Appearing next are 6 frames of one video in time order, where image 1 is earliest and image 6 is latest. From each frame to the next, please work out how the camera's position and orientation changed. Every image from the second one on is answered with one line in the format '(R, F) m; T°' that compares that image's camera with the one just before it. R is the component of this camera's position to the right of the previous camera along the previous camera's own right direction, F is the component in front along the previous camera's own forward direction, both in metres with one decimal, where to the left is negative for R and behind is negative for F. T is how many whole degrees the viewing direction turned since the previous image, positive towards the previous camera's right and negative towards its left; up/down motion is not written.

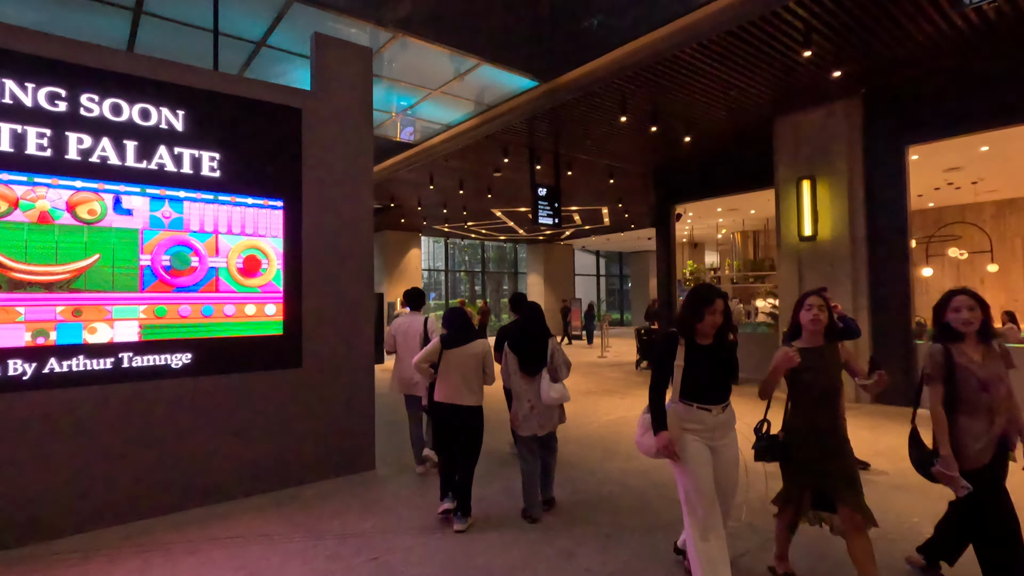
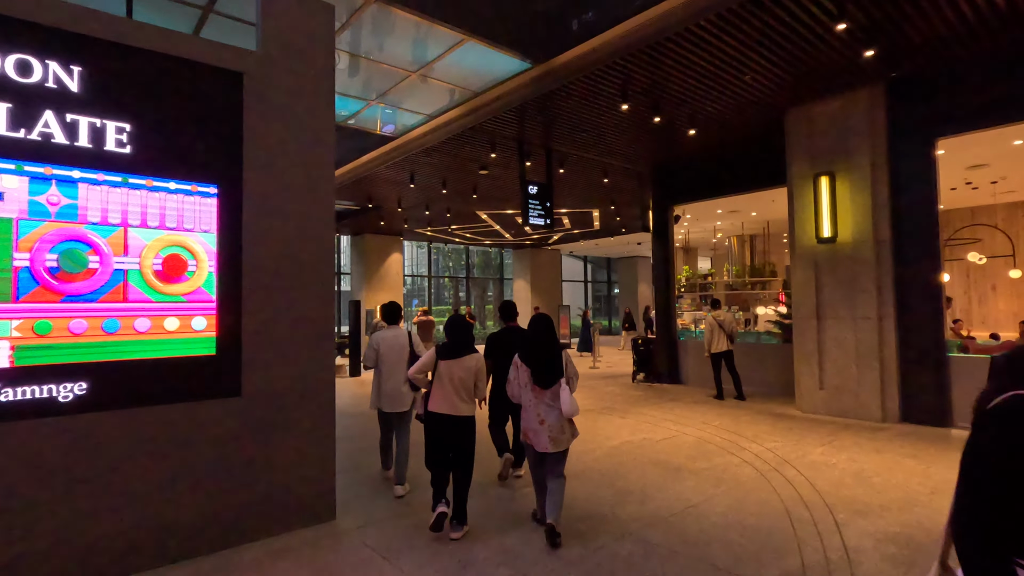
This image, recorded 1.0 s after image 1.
(-0.1, +0.8) m; +2°
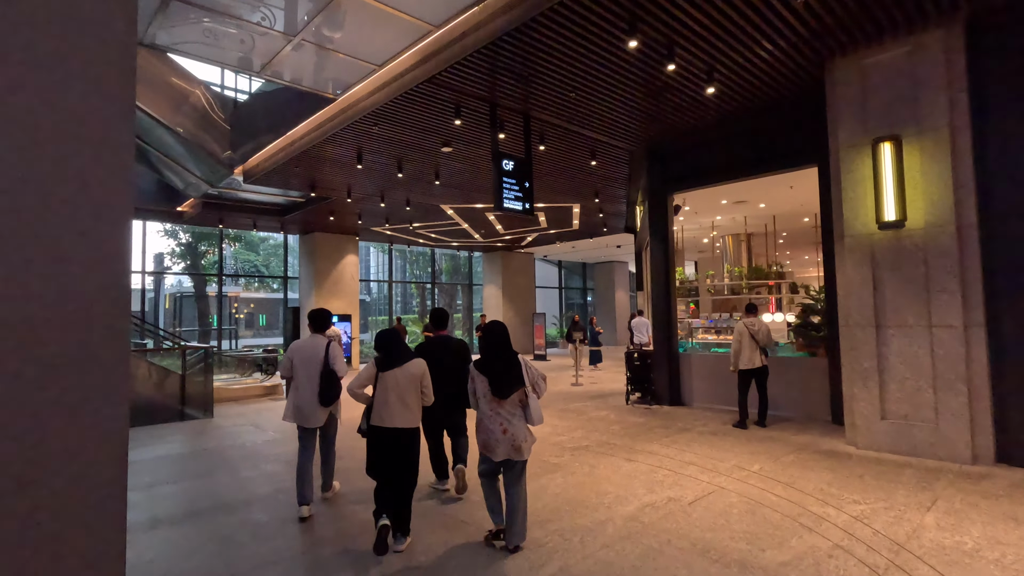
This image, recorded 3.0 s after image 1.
(0.0, +1.6) m; +3°
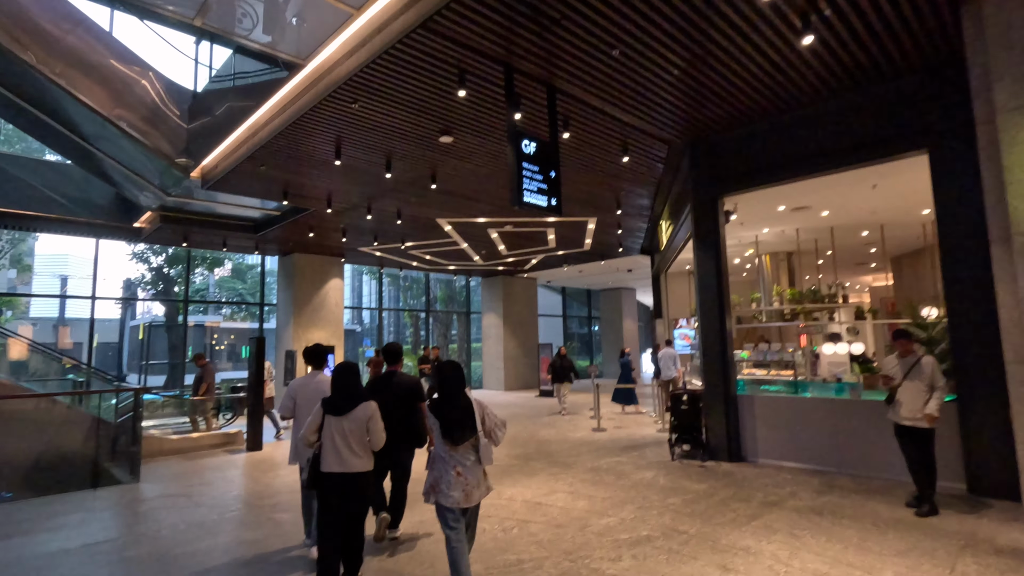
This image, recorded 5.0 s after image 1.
(-0.2, +1.6) m; +1°
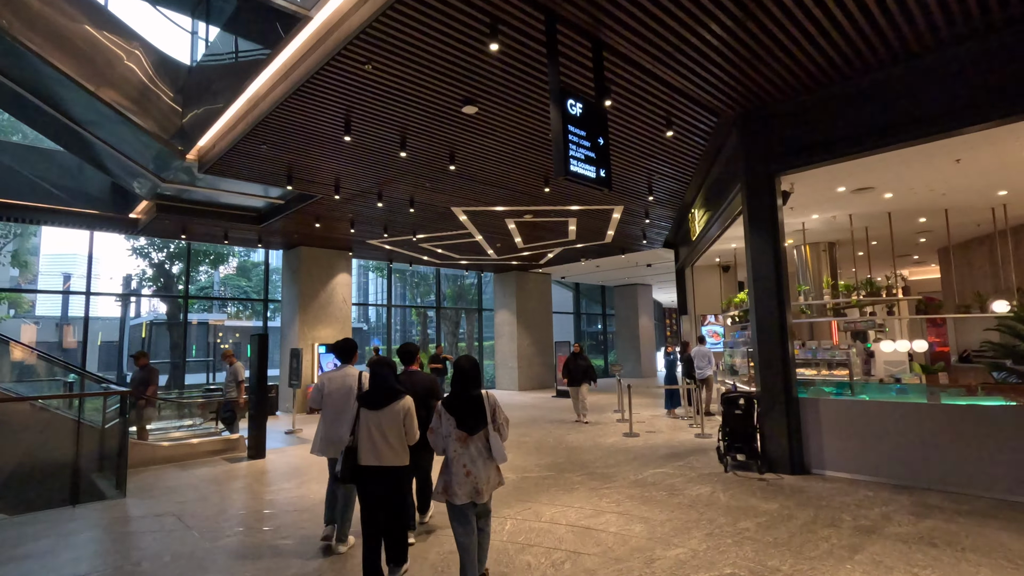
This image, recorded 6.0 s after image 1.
(-0.3, +0.7) m; -1°
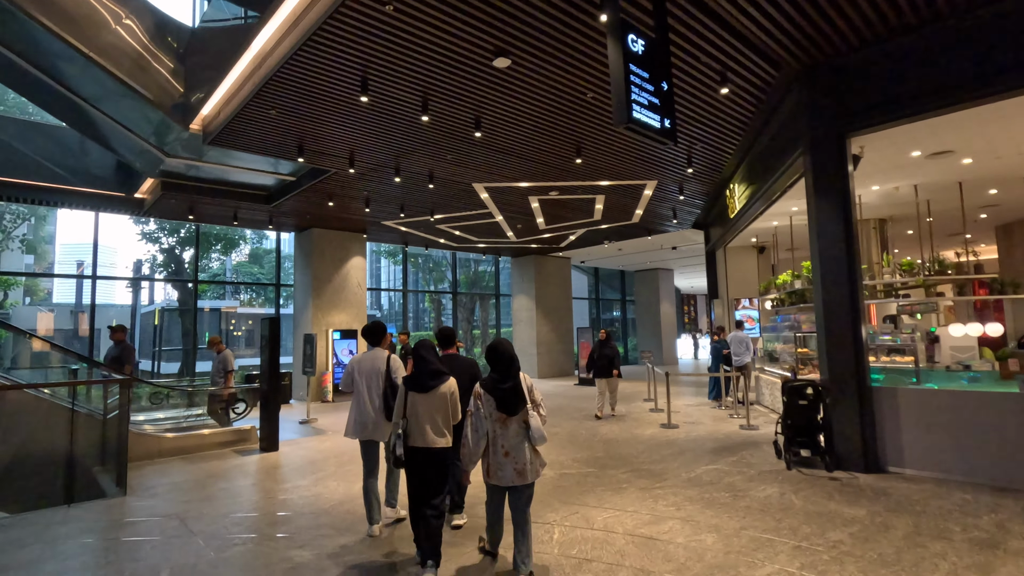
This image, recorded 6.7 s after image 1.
(-0.2, +0.6) m; -1°
